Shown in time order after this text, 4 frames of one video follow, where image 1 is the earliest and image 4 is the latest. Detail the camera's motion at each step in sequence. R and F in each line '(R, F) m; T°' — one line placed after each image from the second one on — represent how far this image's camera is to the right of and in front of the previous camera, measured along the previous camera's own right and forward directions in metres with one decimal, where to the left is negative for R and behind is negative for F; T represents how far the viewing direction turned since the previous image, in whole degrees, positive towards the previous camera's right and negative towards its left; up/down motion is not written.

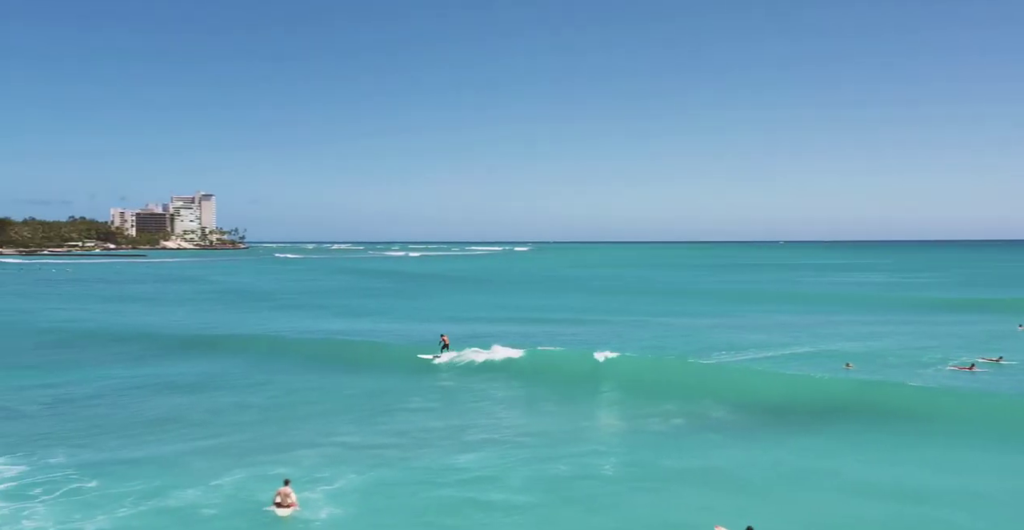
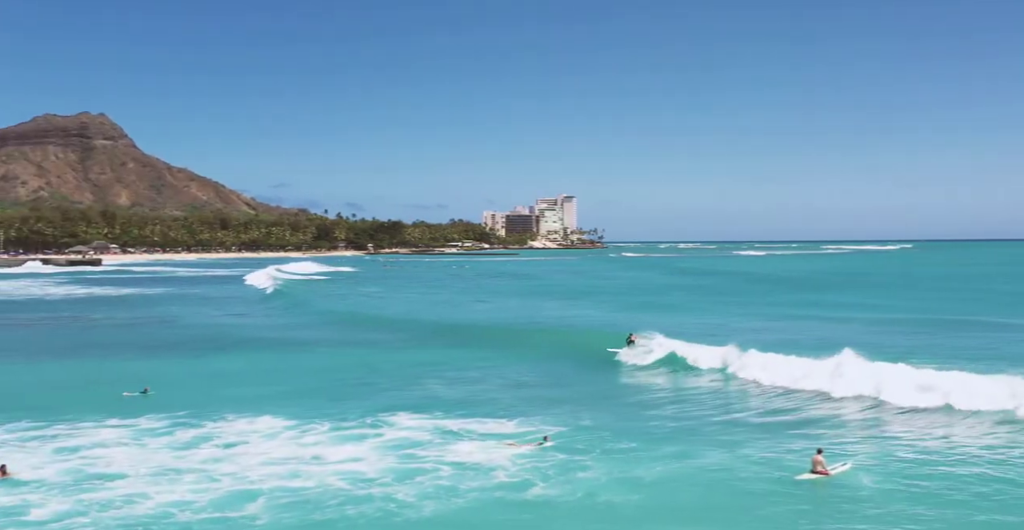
(-2.5, -2.3) m; -19°
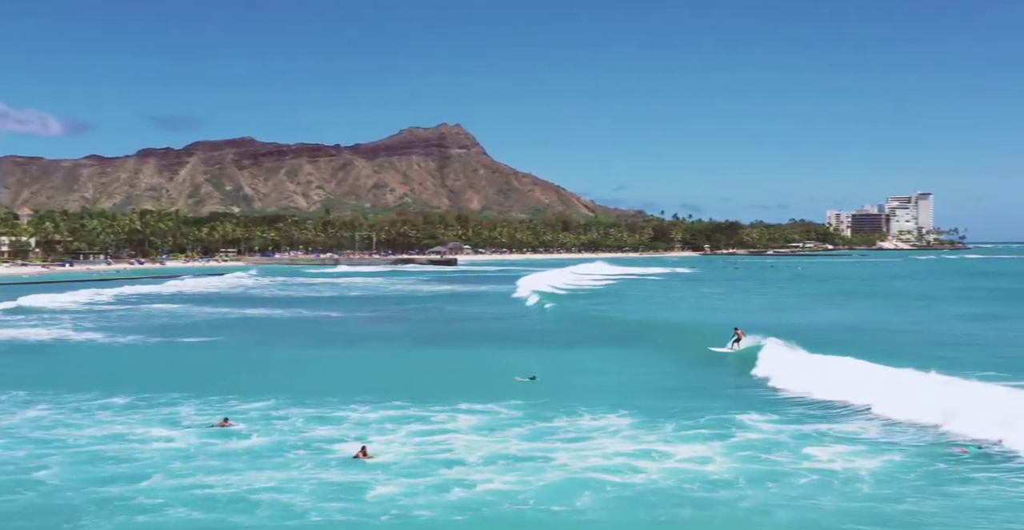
(+0.7, -0.2) m; -19°
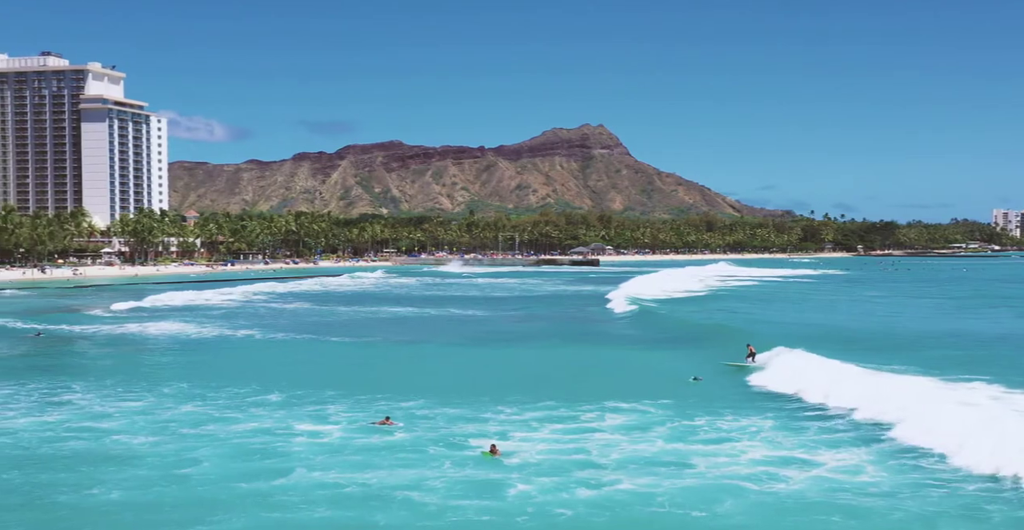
(+0.2, +0.1) m; -8°
